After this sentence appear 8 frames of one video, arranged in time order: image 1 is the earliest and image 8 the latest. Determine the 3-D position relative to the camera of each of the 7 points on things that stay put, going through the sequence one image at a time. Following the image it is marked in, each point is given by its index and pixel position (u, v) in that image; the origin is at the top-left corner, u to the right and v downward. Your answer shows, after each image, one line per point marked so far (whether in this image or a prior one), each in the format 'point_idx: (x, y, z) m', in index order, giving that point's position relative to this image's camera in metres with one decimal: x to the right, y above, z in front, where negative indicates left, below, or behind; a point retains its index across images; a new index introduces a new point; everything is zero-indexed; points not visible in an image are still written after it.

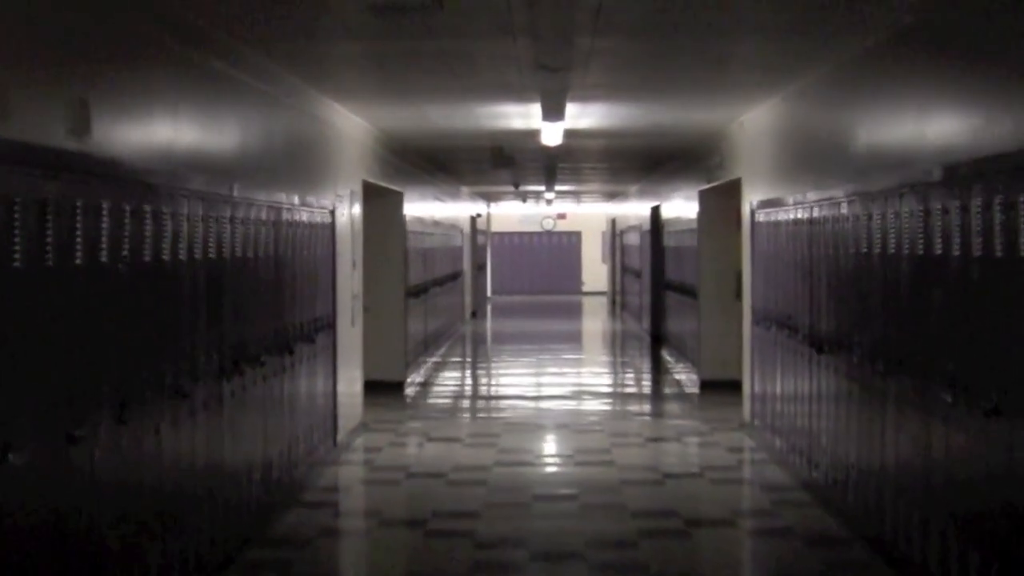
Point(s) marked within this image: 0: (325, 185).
0: (-1.4, +0.7, +7.3) m
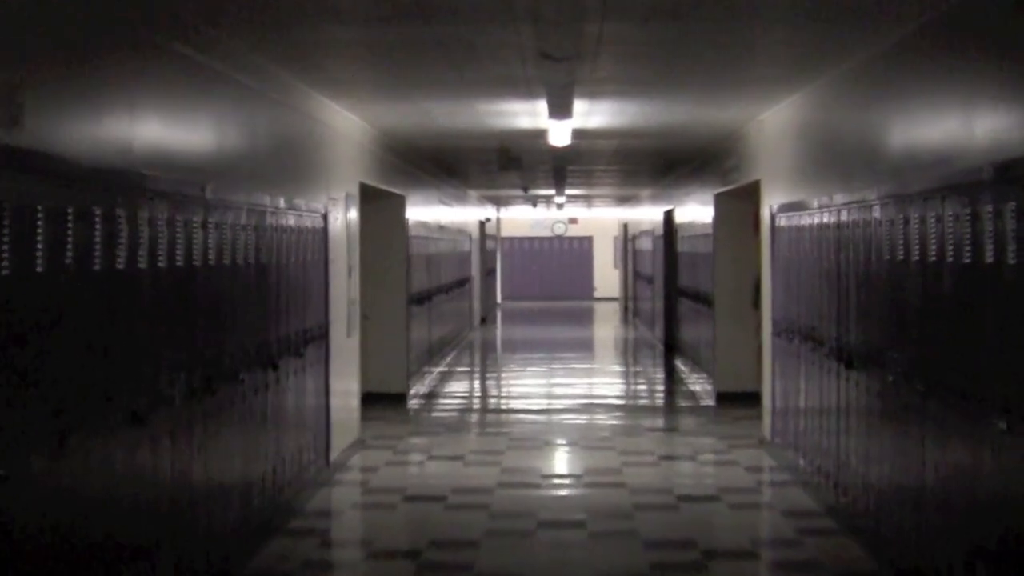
0: (-1.3, +0.7, +6.9) m
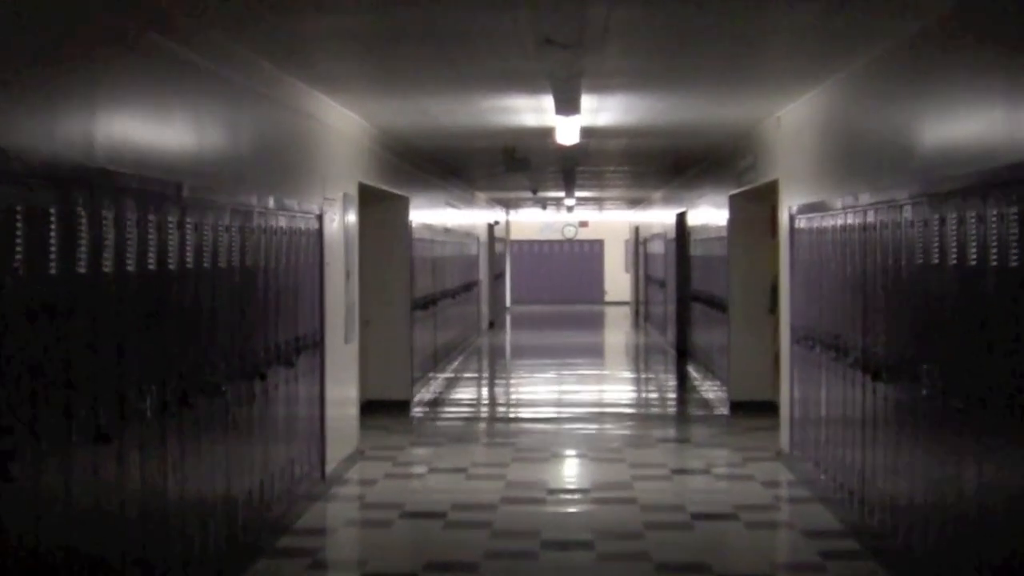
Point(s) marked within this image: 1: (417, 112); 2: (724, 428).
0: (-1.3, +0.6, +6.6) m
1: (-0.7, +1.3, +7.4) m
2: (+1.9, -1.3, +9.2) m
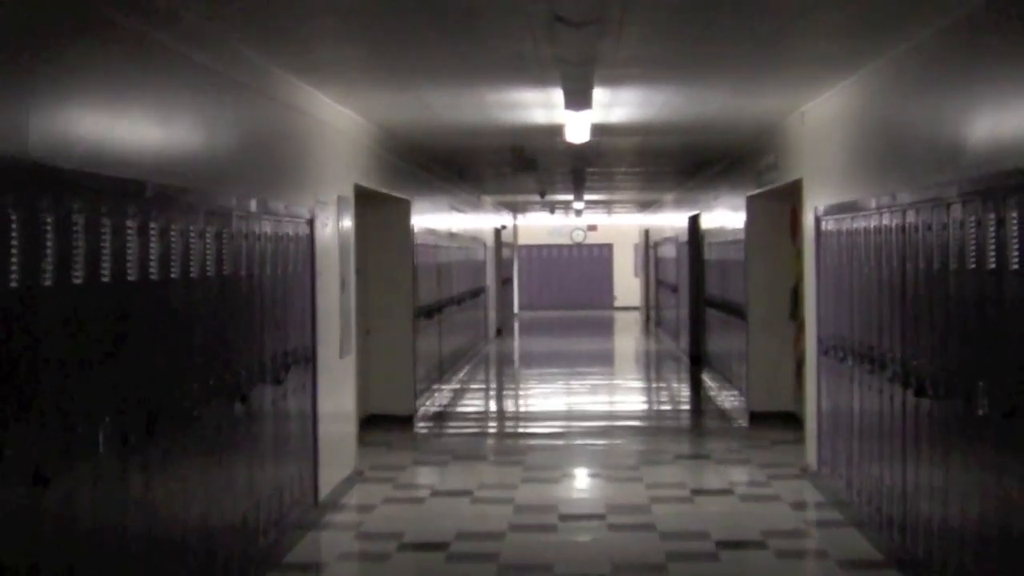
0: (-1.3, +0.6, +6.1) m
1: (-0.7, +1.2, +6.9) m
2: (+2.0, -1.3, +8.7) m
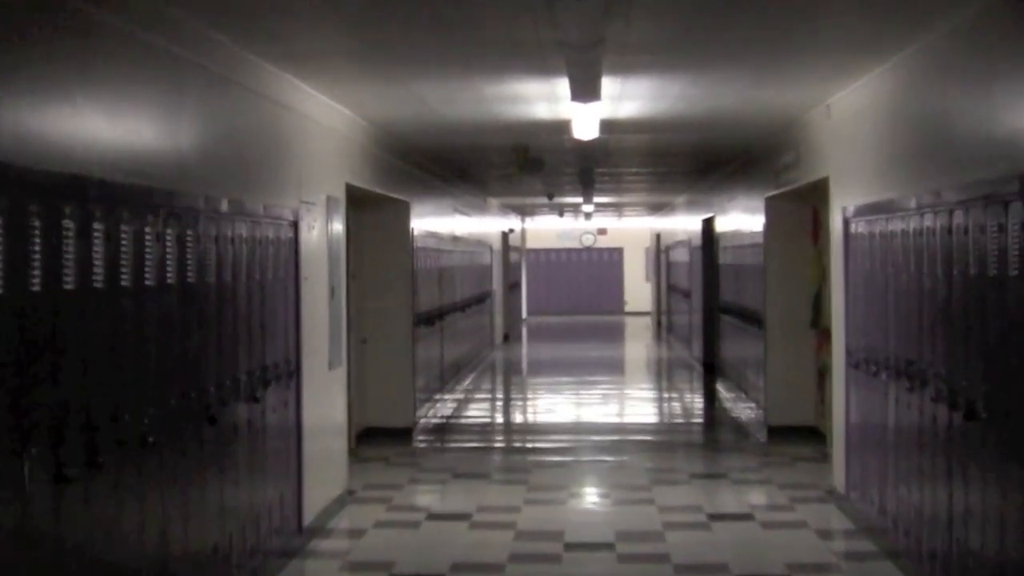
0: (-1.3, +0.5, +5.6) m
1: (-0.6, +1.2, +6.5) m
2: (+2.0, -1.4, +8.1) m
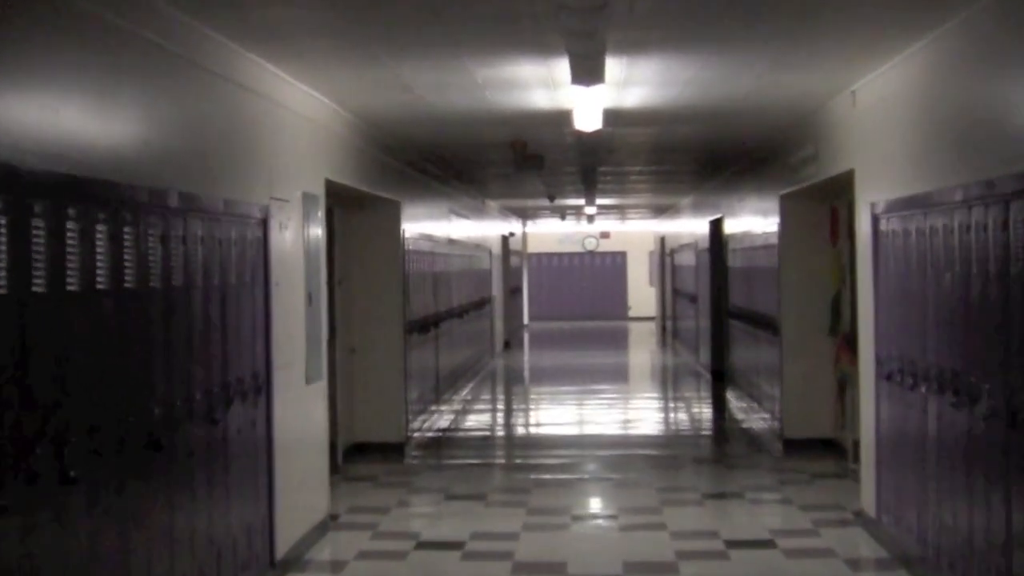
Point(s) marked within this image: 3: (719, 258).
0: (-1.3, +0.5, +5.0) m
1: (-0.7, +1.1, +5.9) m
2: (+2.0, -1.4, +7.6) m
3: (+2.7, +0.4, +13.5) m
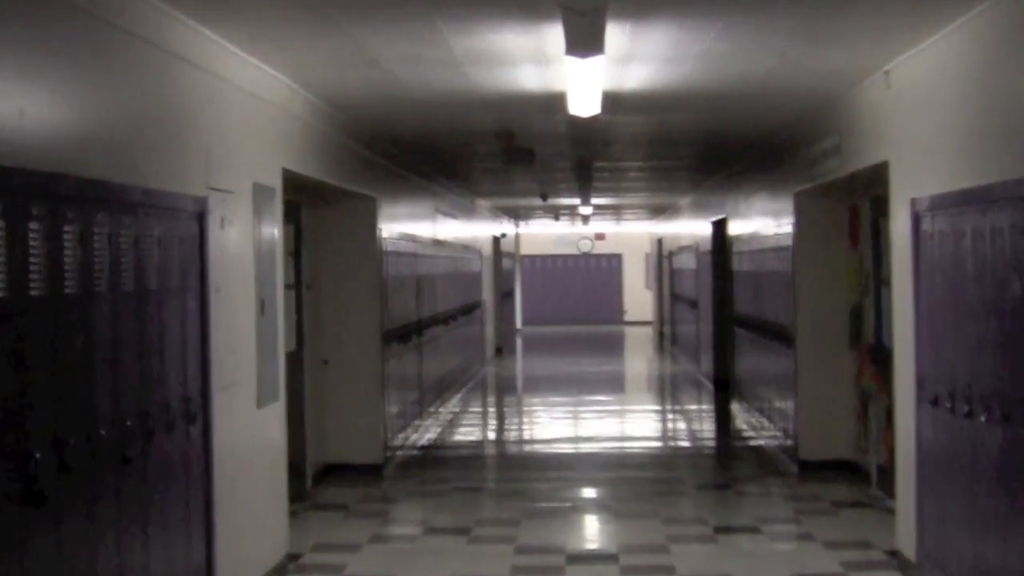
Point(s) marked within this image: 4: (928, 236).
0: (-1.4, +0.5, +4.2) m
1: (-0.7, +1.1, +5.1) m
2: (+1.9, -1.4, +6.8) m
3: (+2.6, +0.3, +12.7) m
4: (+2.0, +0.2, +4.8) m
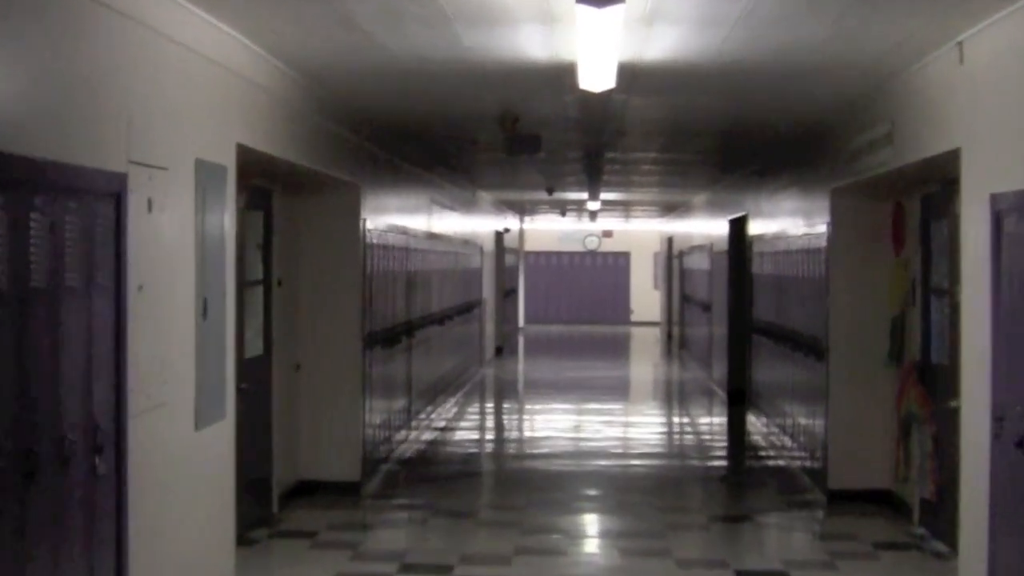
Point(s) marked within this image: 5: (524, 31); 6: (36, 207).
0: (-1.4, +0.5, +3.4) m
1: (-0.7, +1.1, +4.3) m
2: (+1.9, -1.5, +5.9) m
3: (+2.6, +0.3, +11.9) m
4: (+1.9, +0.2, +4.0) m
5: (0.0, +1.1, +4.4) m
6: (-1.4, +0.2, +3.0) m
